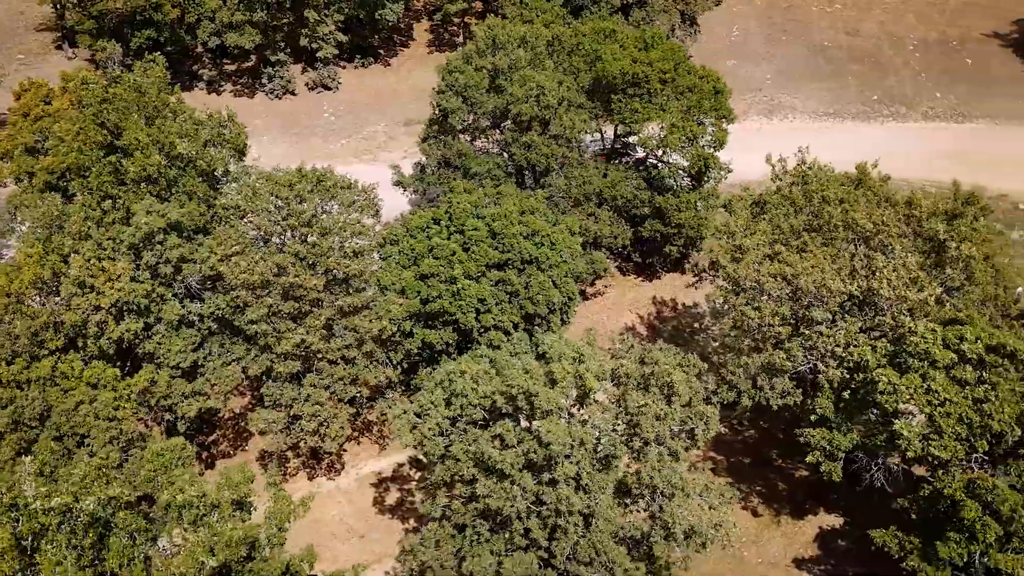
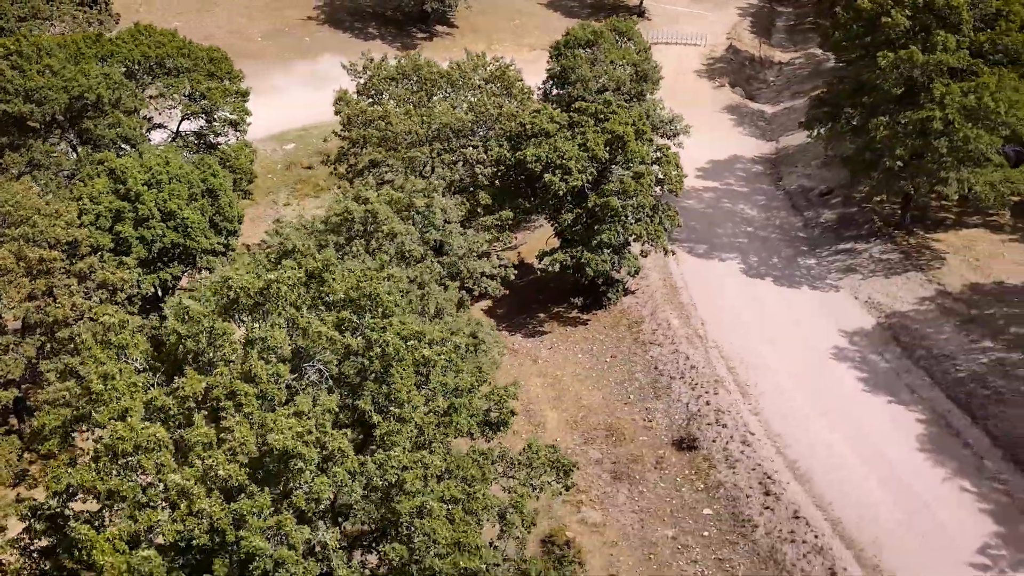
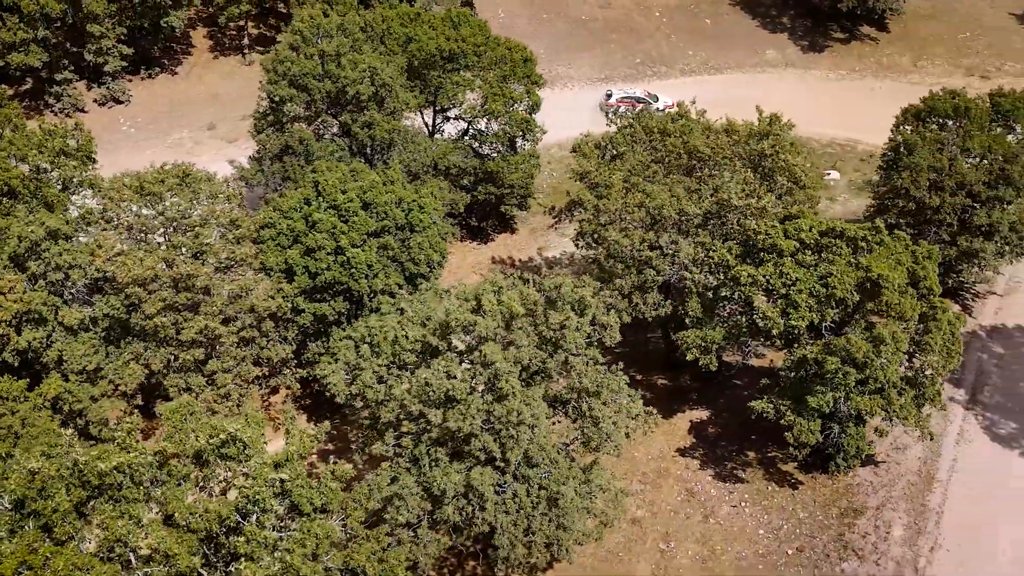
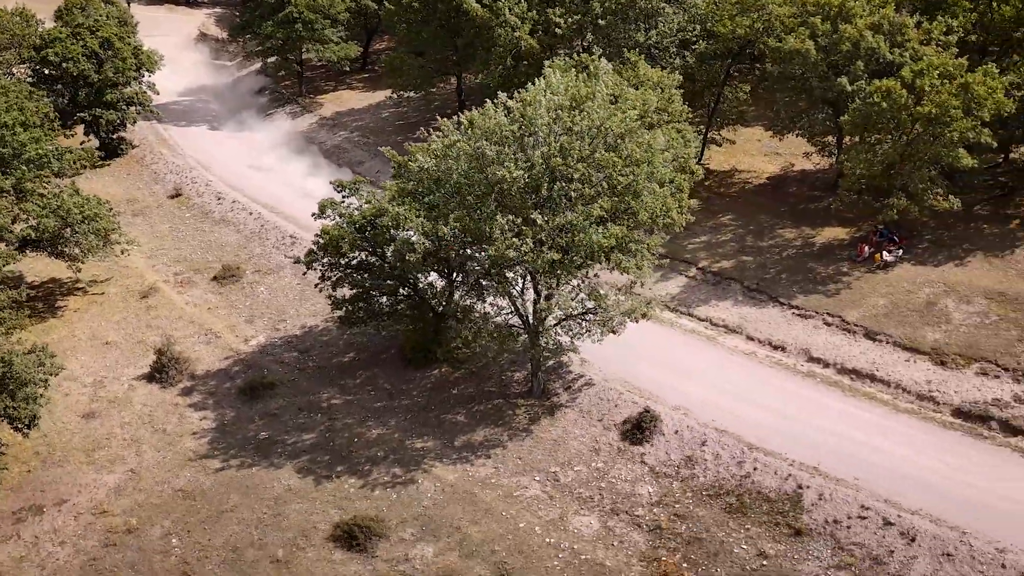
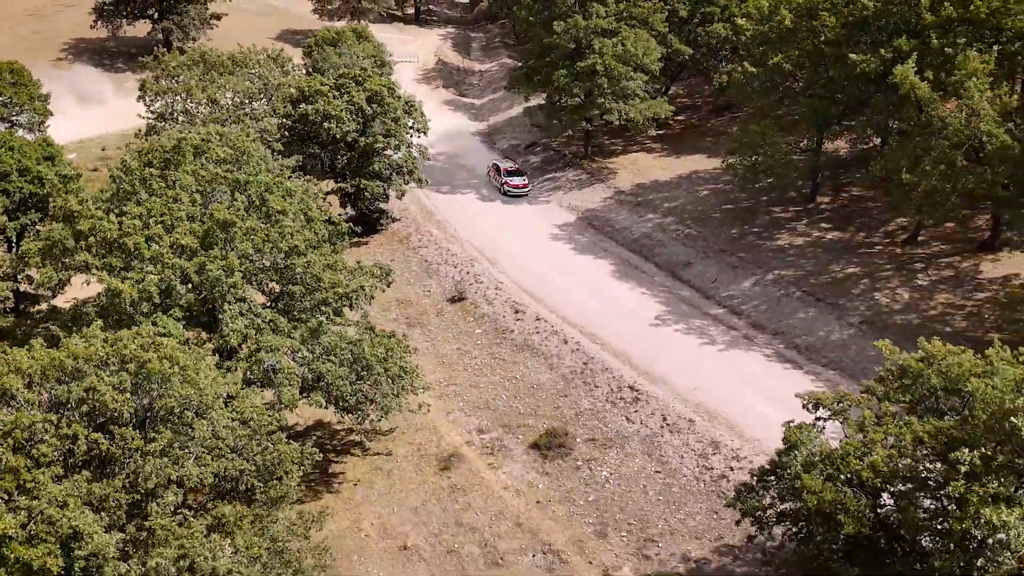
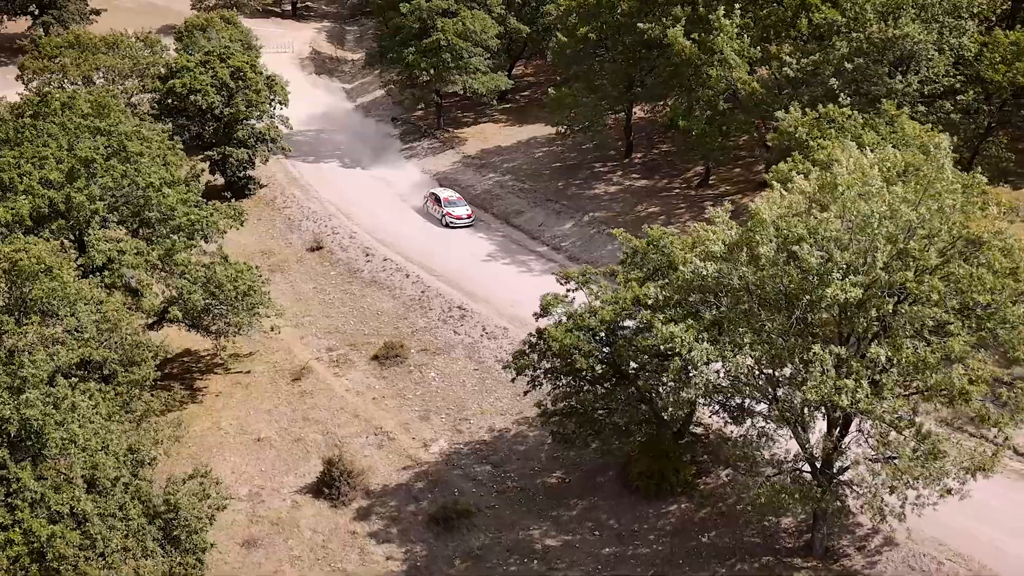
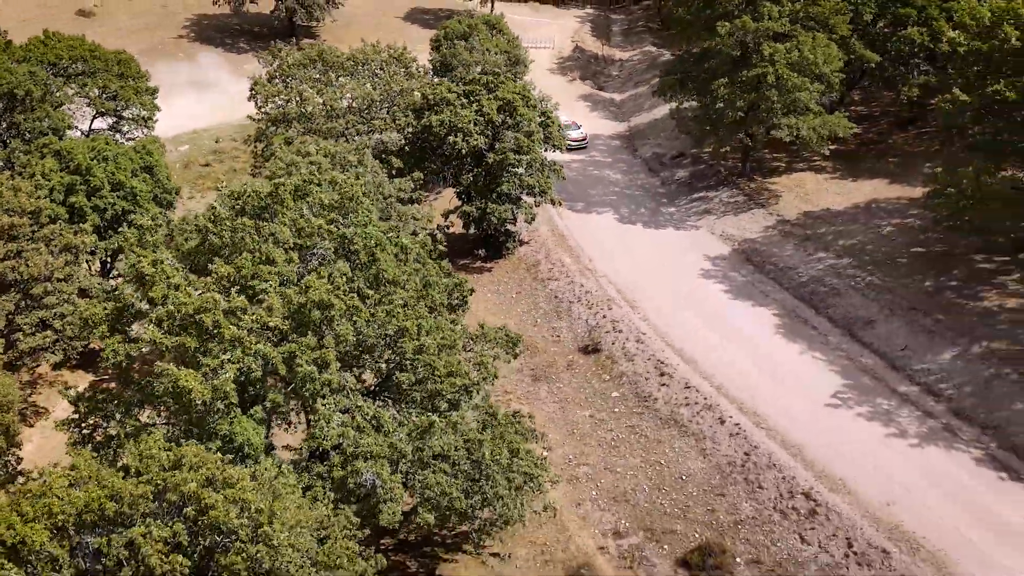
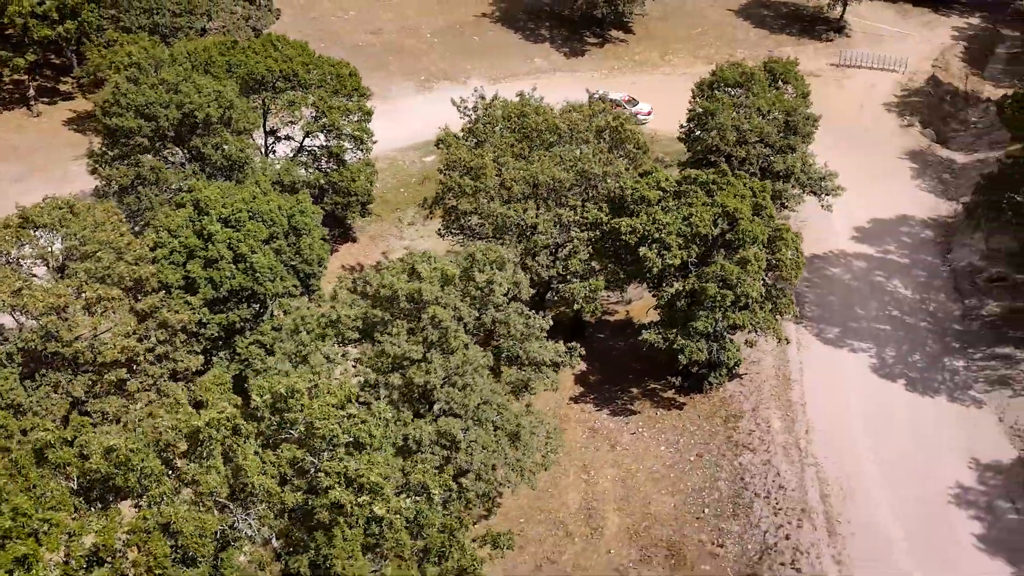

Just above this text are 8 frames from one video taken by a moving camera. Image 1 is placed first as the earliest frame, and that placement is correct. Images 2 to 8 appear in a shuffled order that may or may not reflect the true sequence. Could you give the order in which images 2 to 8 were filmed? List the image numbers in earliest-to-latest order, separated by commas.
3, 8, 2, 7, 5, 6, 4
